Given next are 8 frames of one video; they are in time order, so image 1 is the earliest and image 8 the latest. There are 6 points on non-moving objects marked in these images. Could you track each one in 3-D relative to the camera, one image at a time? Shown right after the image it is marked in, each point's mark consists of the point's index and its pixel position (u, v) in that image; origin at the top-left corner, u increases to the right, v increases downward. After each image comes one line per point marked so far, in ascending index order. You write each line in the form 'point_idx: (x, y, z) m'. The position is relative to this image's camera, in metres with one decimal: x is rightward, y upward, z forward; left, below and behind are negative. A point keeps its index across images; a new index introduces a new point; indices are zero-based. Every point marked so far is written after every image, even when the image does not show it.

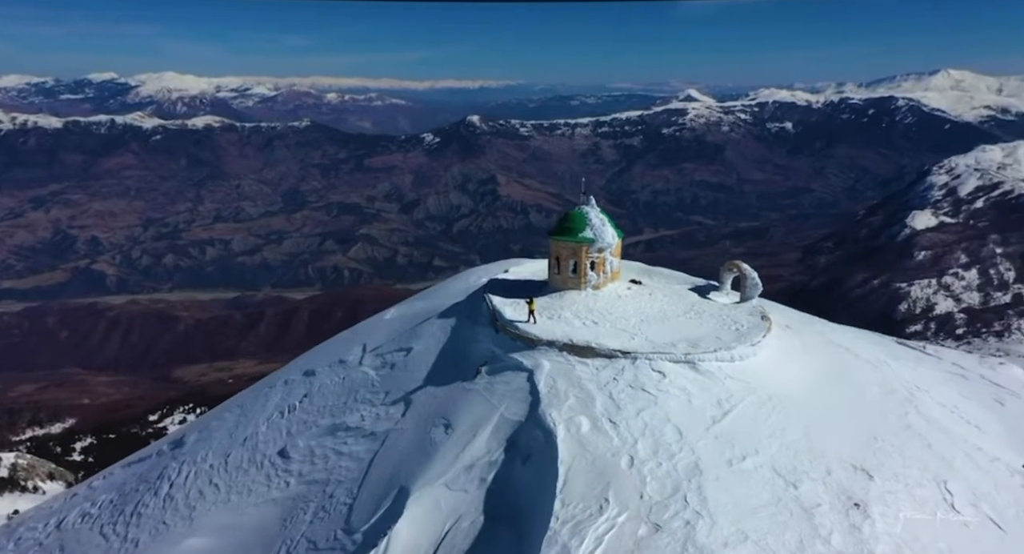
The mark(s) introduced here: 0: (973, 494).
0: (+7.7, -3.6, +10.7) m
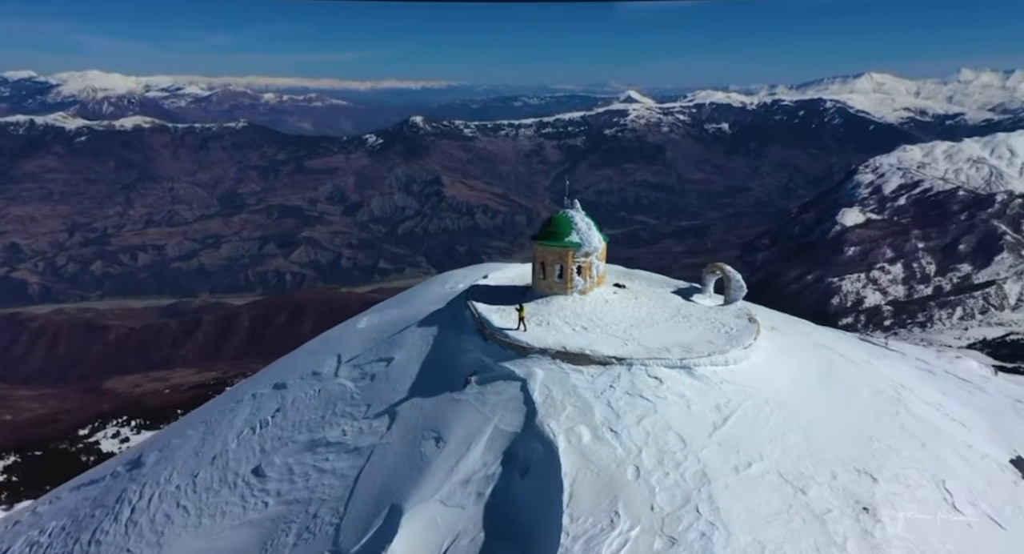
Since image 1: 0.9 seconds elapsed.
0: (+7.8, -3.7, +10.9) m
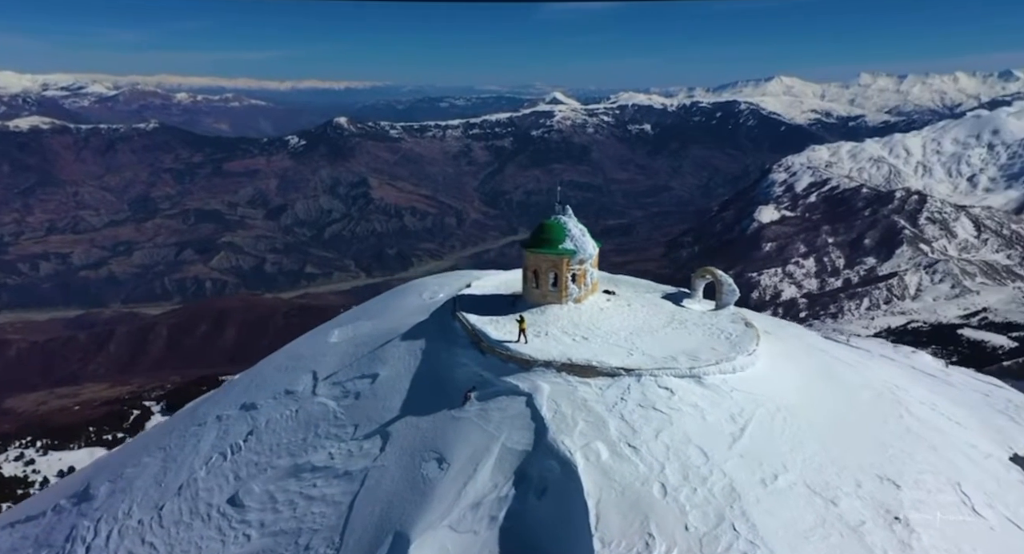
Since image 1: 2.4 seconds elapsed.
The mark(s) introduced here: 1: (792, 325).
0: (+8.1, -3.7, +11.0) m
1: (+7.8, -1.3, +18.0) m
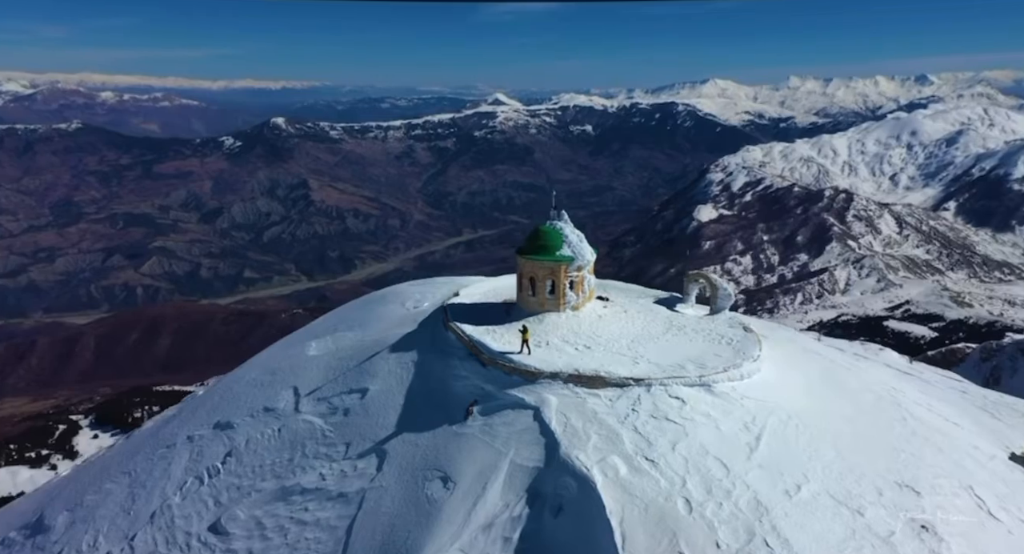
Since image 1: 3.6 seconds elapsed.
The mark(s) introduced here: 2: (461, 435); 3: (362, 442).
0: (+8.4, -3.8, +11.1) m
1: (+7.6, -1.4, +18.0) m
2: (-1.0, -3.2, +12.9) m
3: (-3.3, -3.6, +14.1) m
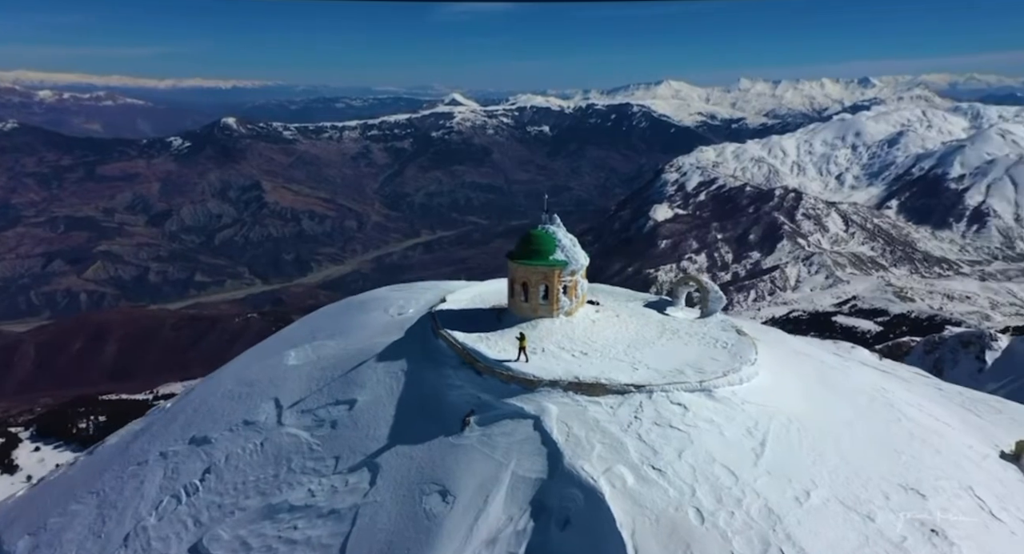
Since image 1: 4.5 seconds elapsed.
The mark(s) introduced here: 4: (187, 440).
0: (+8.4, -3.8, +11.2) m
1: (+7.3, -1.5, +18.1) m
2: (-1.0, -3.3, +12.5) m
3: (-3.4, -3.8, +13.6) m
4: (-8.4, -4.2, +16.7) m
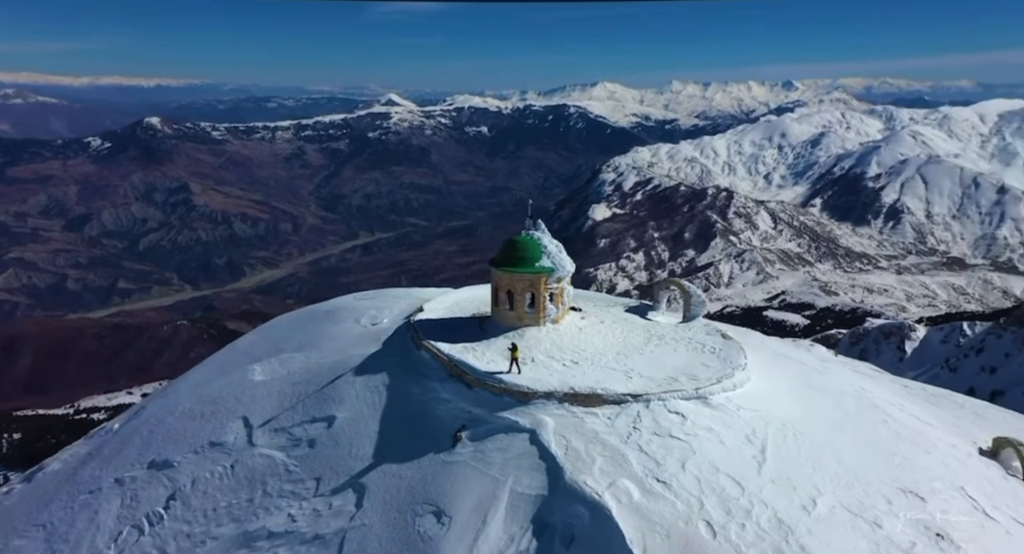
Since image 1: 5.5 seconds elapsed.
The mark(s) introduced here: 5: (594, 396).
0: (+8.4, -3.9, +11.4) m
1: (+6.7, -1.6, +18.2) m
2: (-1.1, -3.5, +11.9) m
3: (-3.5, -4.0, +12.9) m
4: (-8.8, -4.5, +15.5) m
5: (+1.6, -2.3, +12.4) m
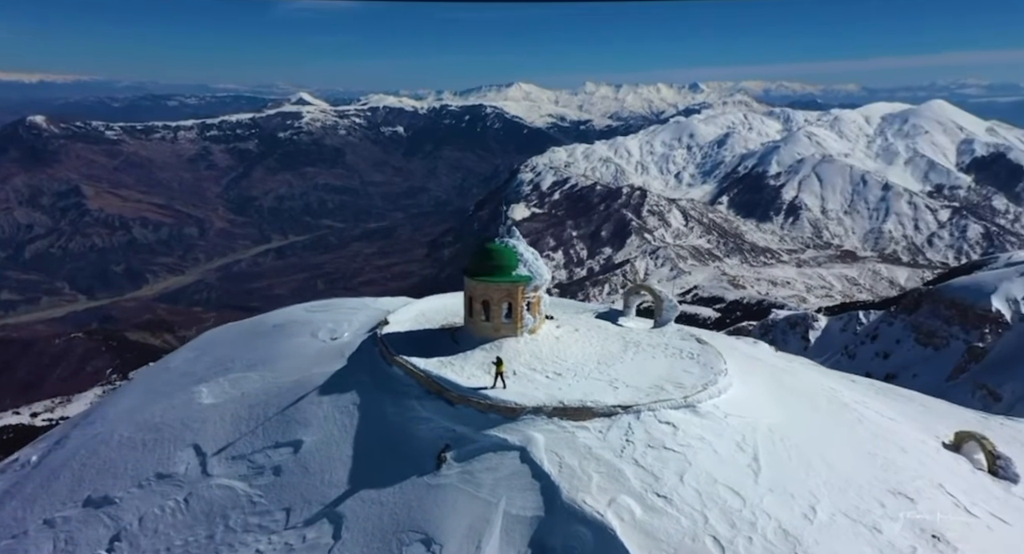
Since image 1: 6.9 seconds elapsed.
0: (+8.3, -3.9, +11.7) m
1: (+5.7, -1.7, +18.3) m
2: (-1.3, -3.7, +11.2) m
3: (-3.8, -4.2, +11.9) m
4: (-9.3, -4.9, +14.0) m
5: (+1.3, -2.4, +12.0) m
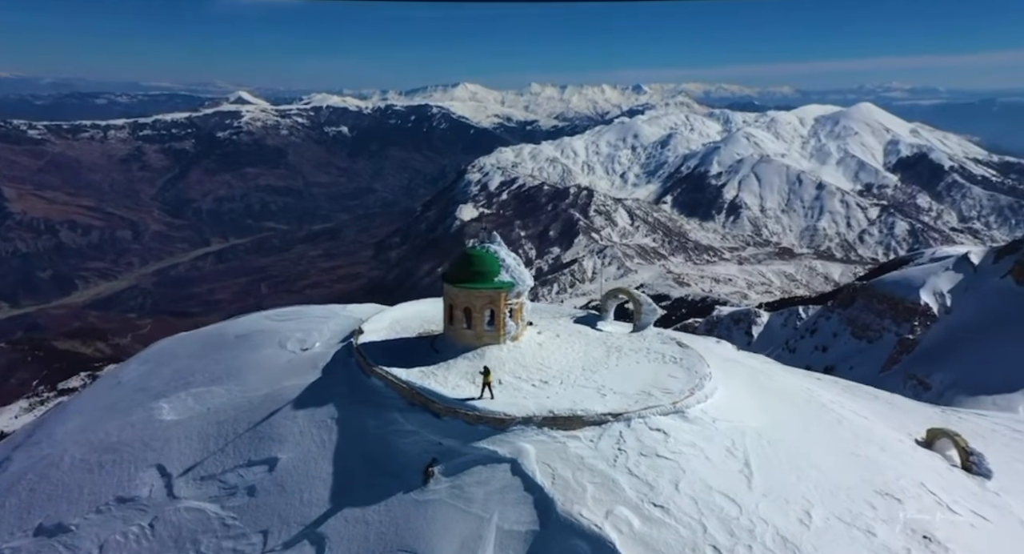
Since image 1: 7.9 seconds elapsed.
0: (+8.1, -4.0, +12.0) m
1: (+5.1, -1.7, +18.4) m
2: (-1.4, -3.8, +10.8) m
3: (-4.0, -4.4, +11.3) m
4: (-9.6, -5.1, +13.0) m
5: (+1.1, -2.6, +11.7) m
